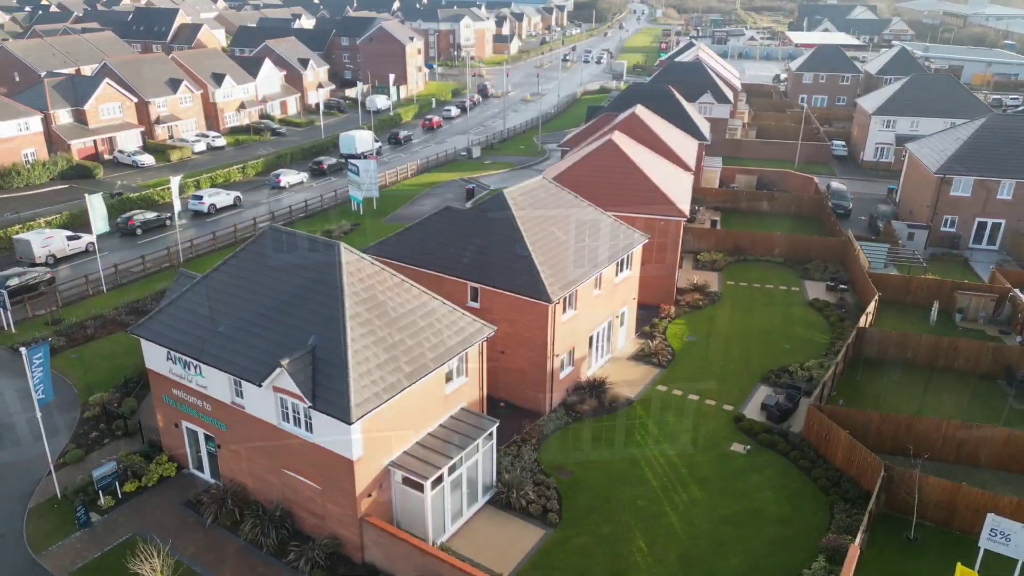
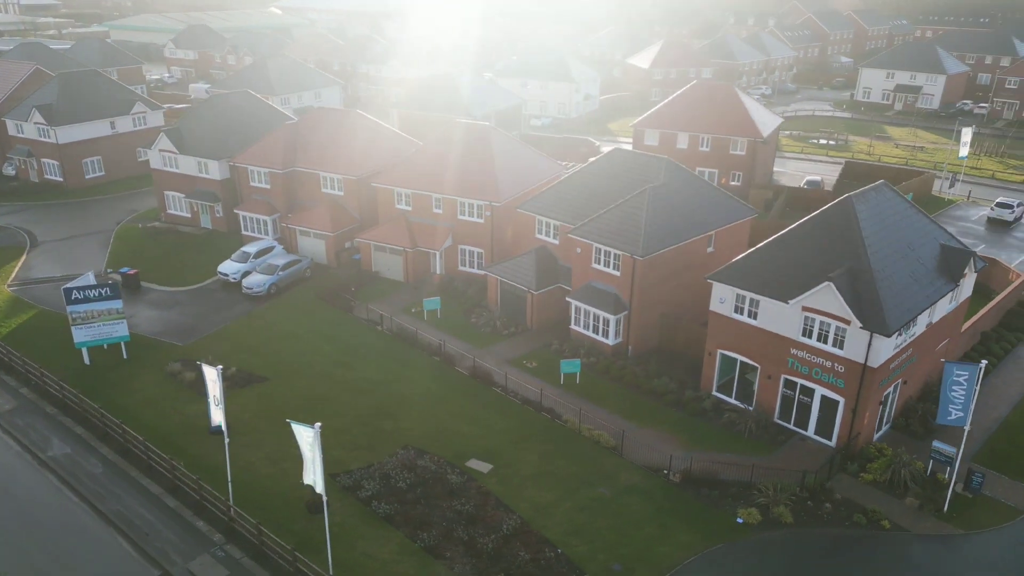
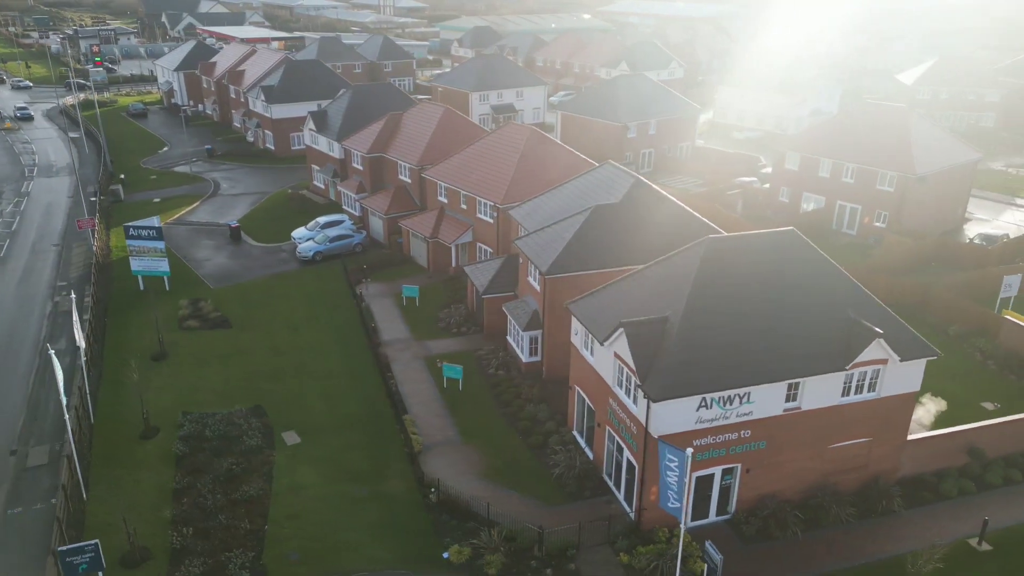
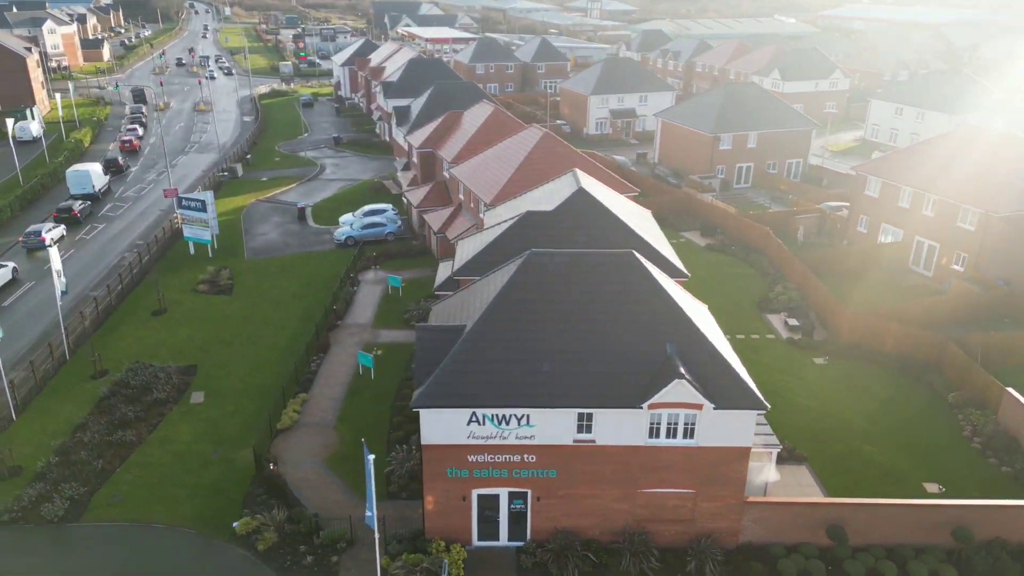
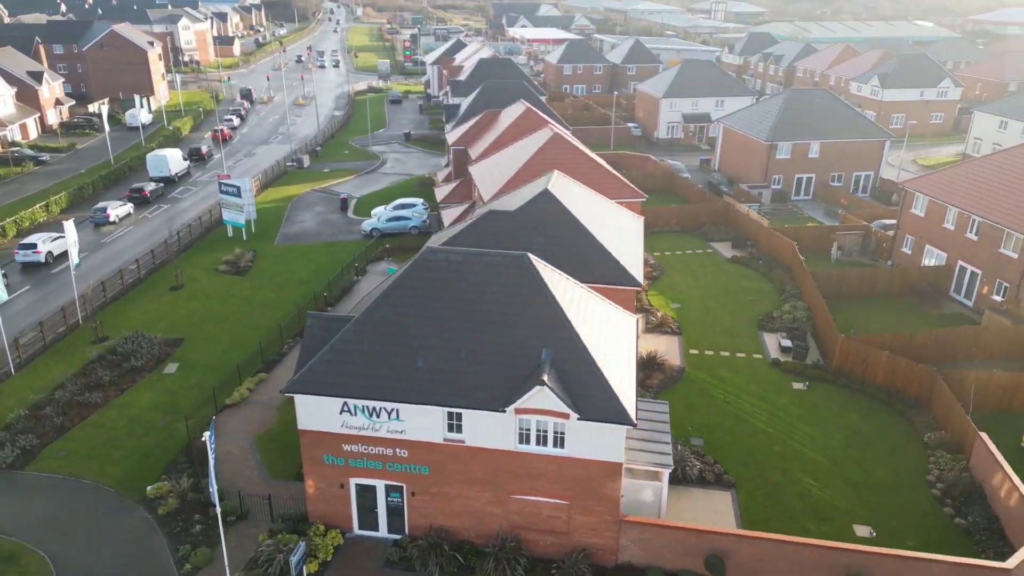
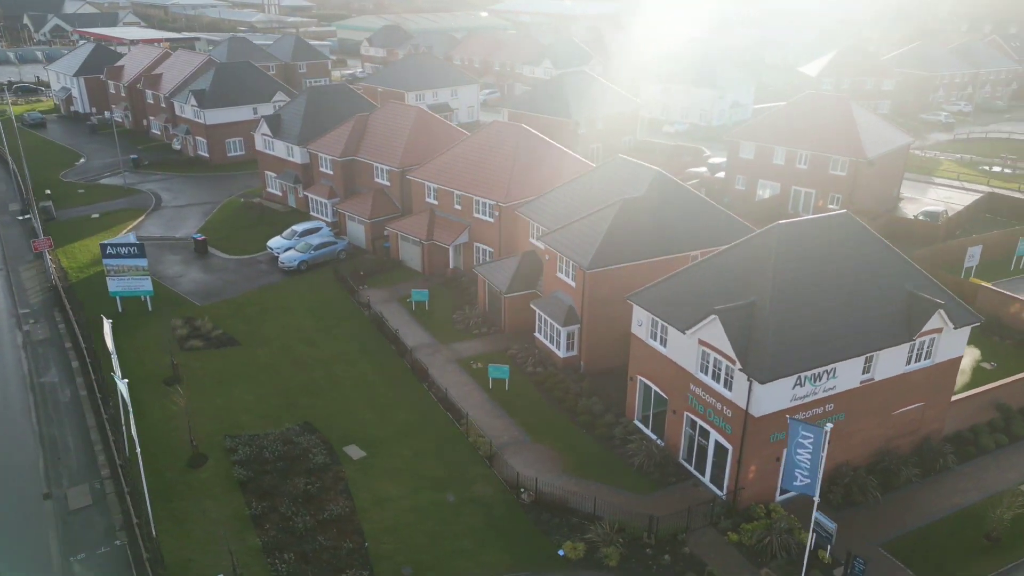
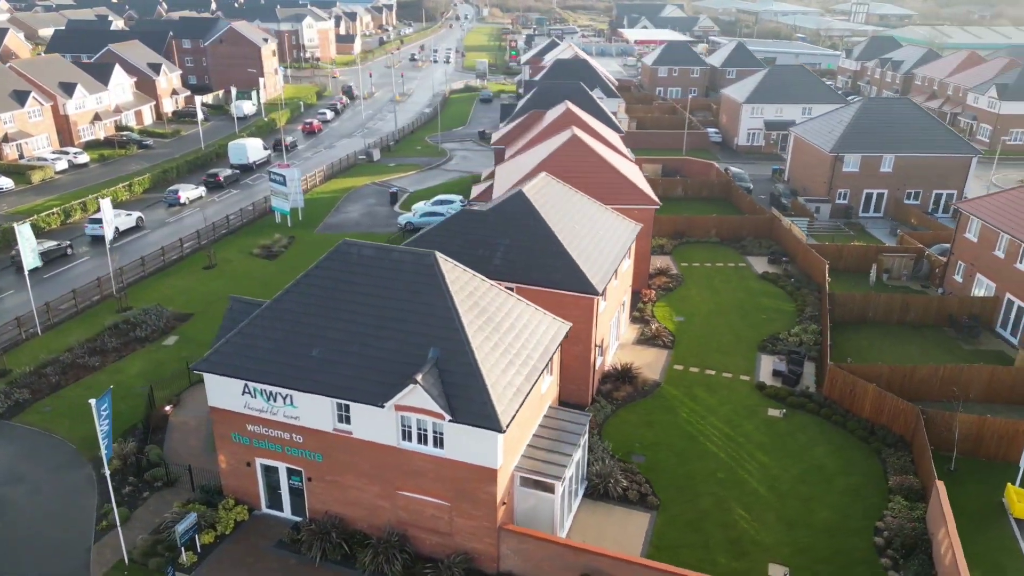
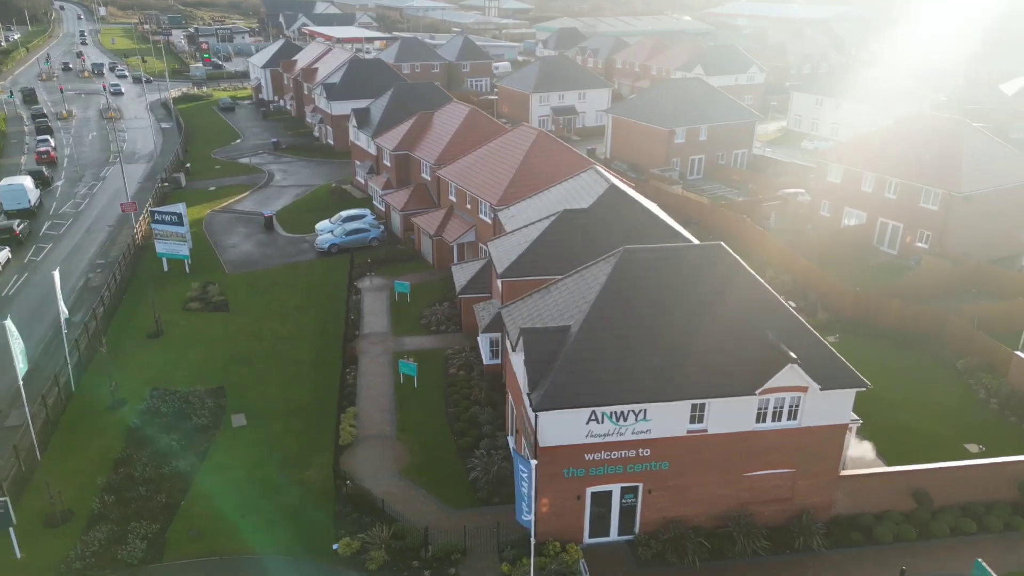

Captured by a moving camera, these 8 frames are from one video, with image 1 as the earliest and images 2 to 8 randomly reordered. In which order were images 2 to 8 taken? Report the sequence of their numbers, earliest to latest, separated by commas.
7, 5, 4, 8, 3, 6, 2
